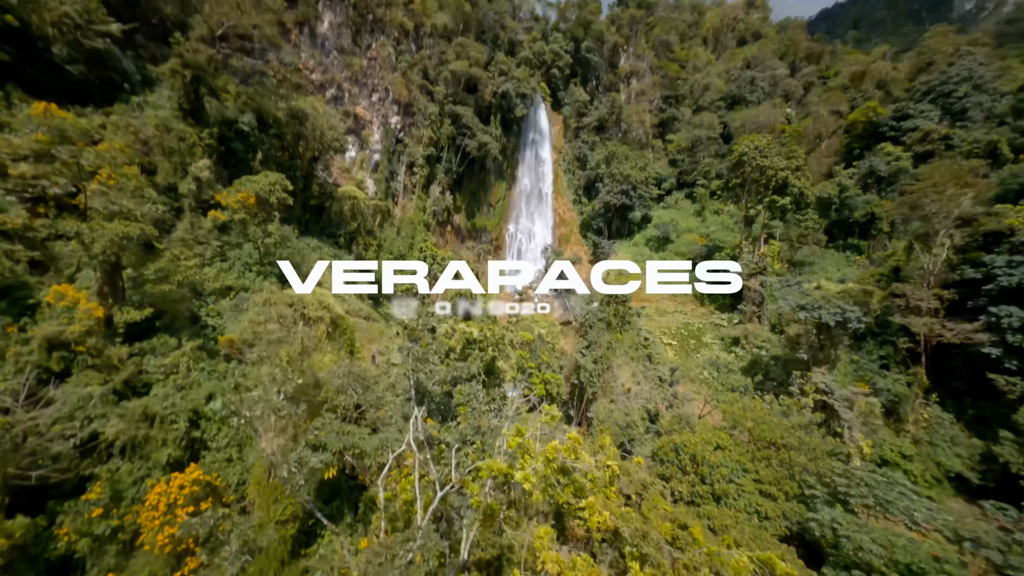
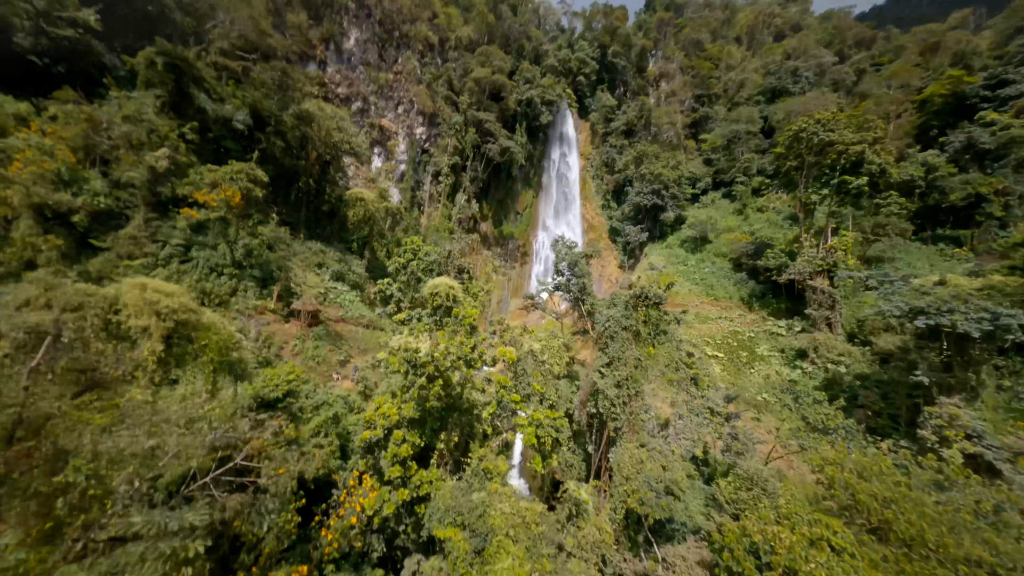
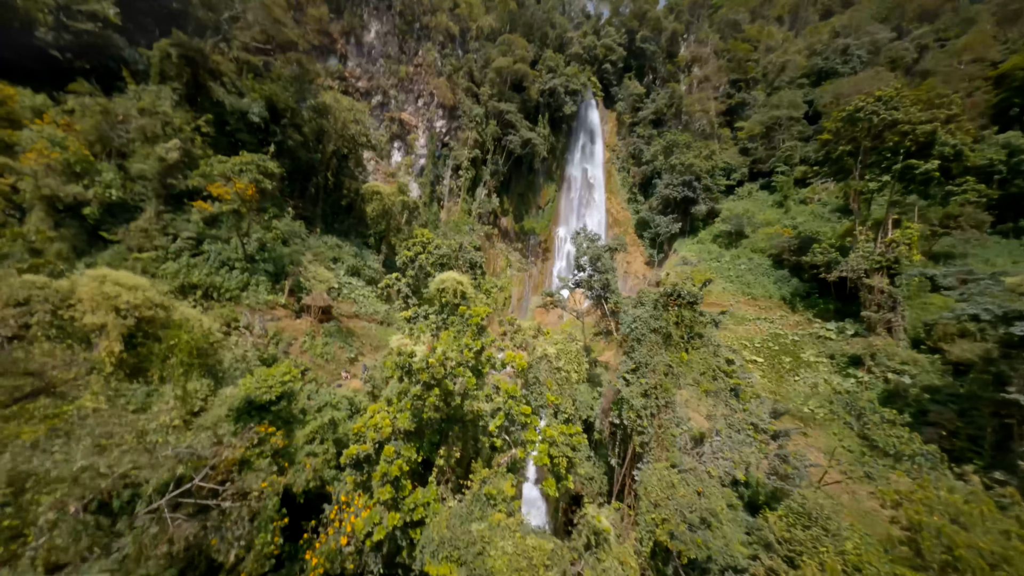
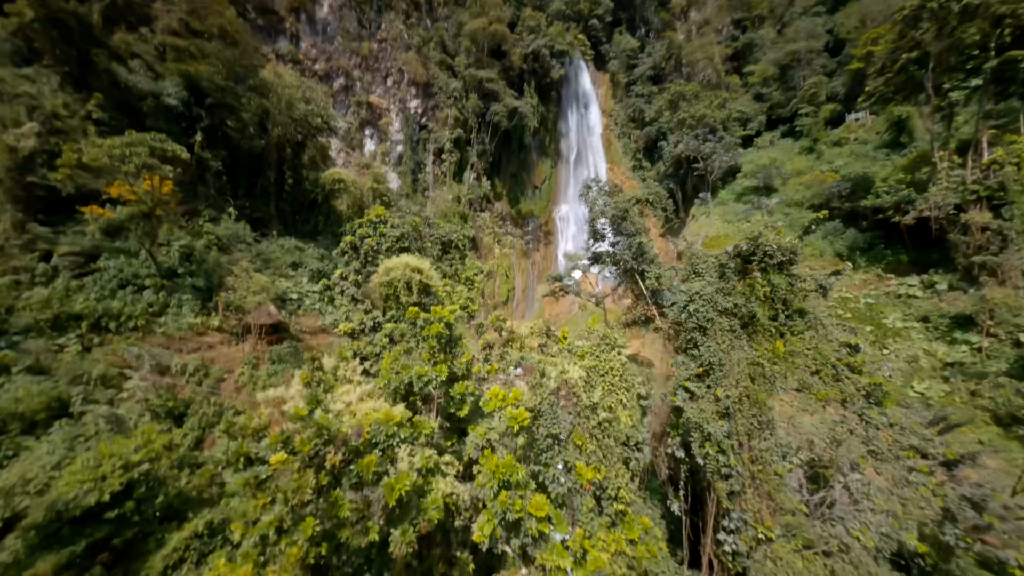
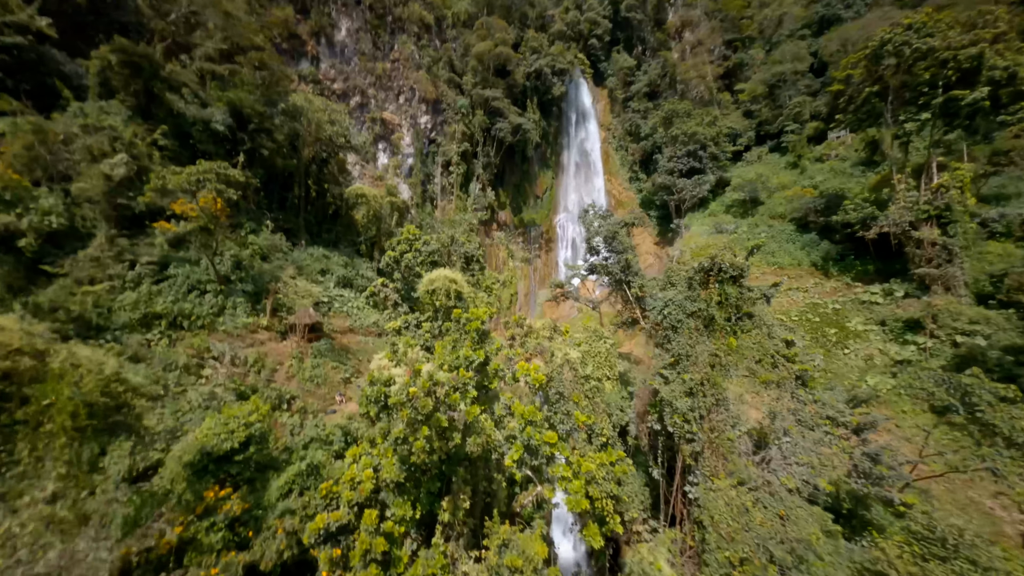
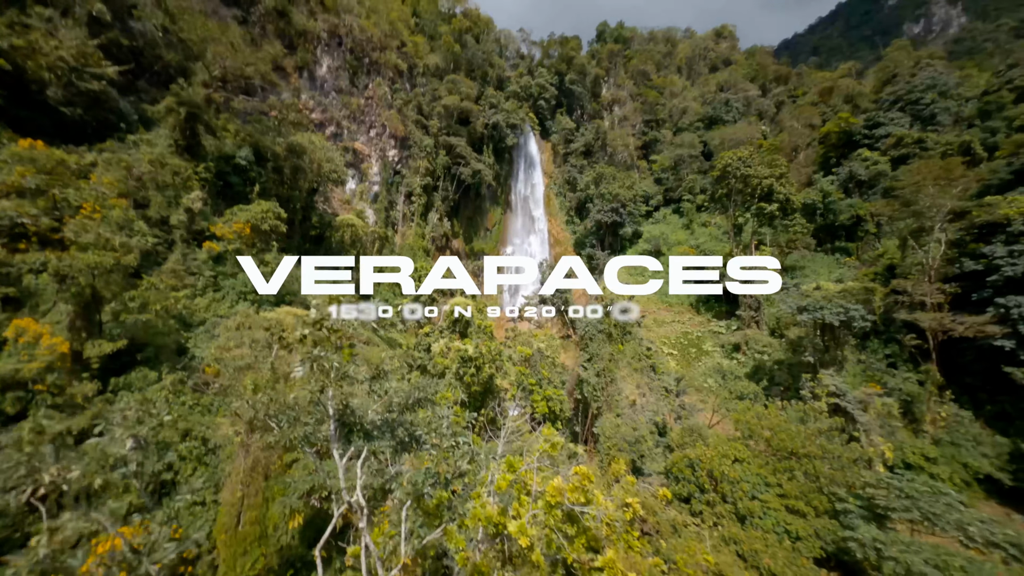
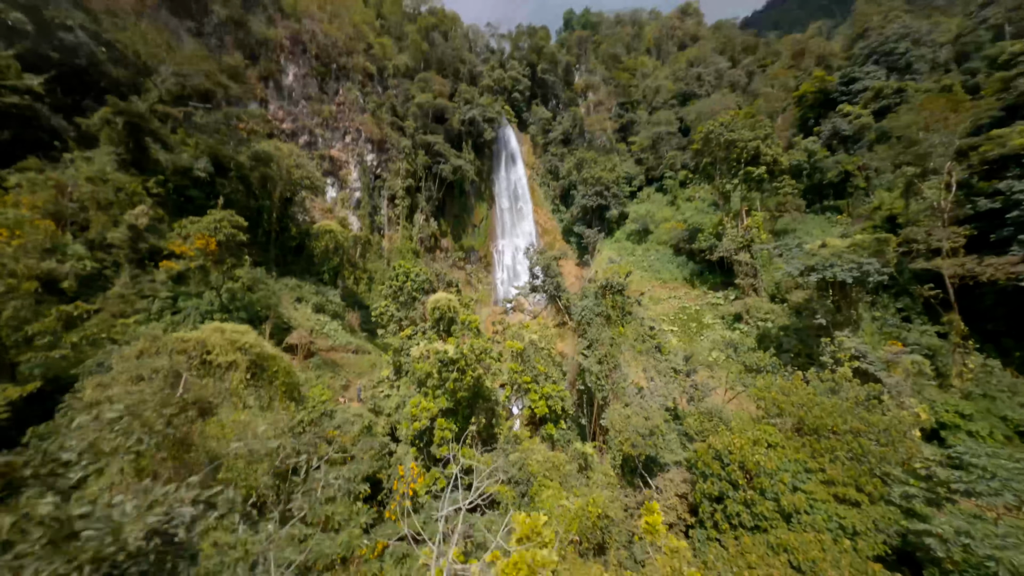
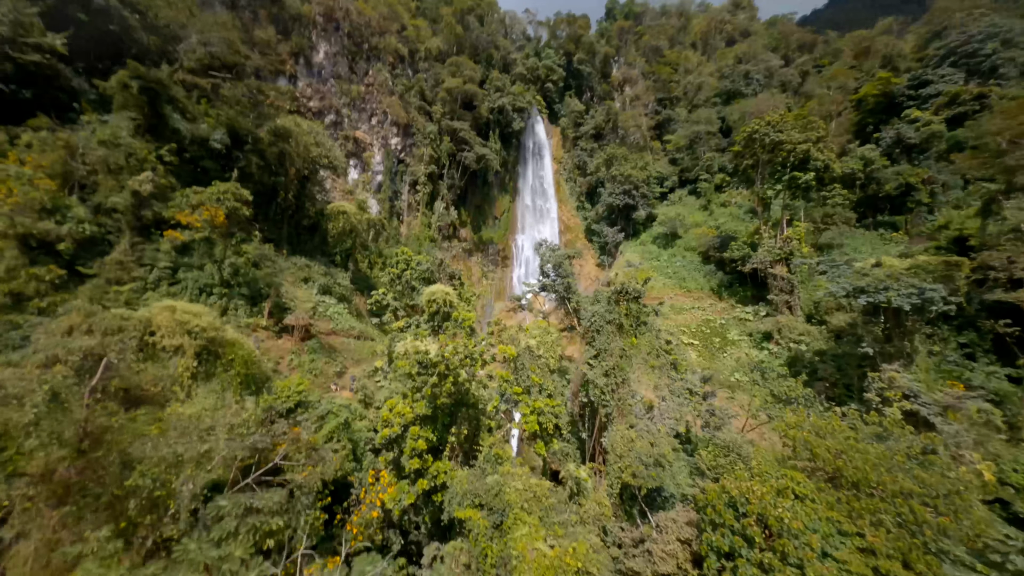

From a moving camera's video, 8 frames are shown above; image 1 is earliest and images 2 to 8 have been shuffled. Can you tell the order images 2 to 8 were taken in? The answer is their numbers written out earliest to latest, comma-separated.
6, 7, 8, 2, 3, 5, 4
